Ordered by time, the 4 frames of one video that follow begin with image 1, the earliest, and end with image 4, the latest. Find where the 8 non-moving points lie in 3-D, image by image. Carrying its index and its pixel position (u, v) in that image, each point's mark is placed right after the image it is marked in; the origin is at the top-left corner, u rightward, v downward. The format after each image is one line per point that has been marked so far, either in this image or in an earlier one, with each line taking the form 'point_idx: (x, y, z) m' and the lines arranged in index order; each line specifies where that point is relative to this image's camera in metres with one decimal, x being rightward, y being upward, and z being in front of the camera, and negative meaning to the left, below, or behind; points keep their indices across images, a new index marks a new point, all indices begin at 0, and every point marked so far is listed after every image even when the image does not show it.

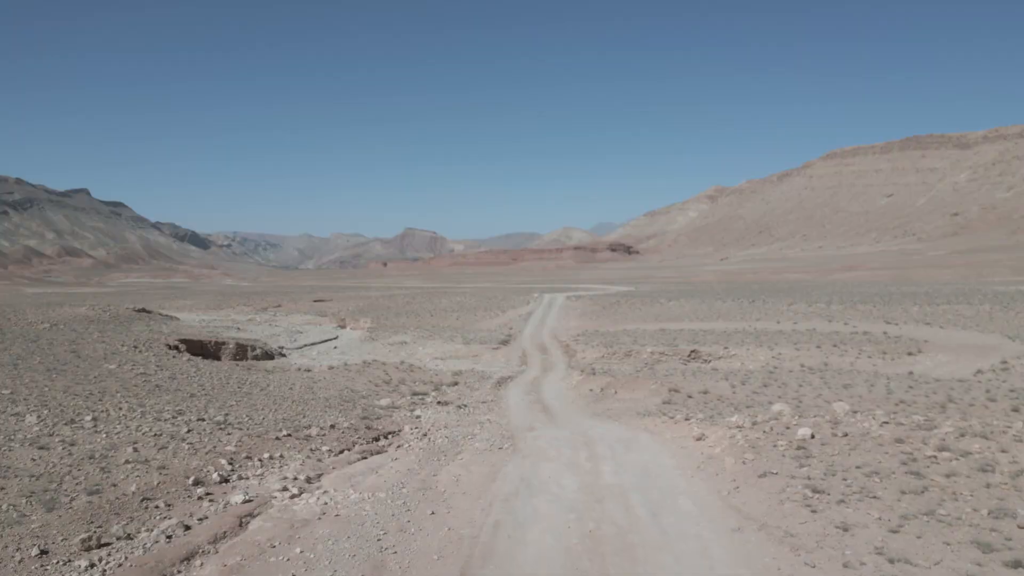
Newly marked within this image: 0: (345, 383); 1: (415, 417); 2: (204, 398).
0: (-5.3, -3.0, +18.1) m
1: (-2.2, -3.0, +13.1) m
2: (-7.5, -2.7, +13.9) m
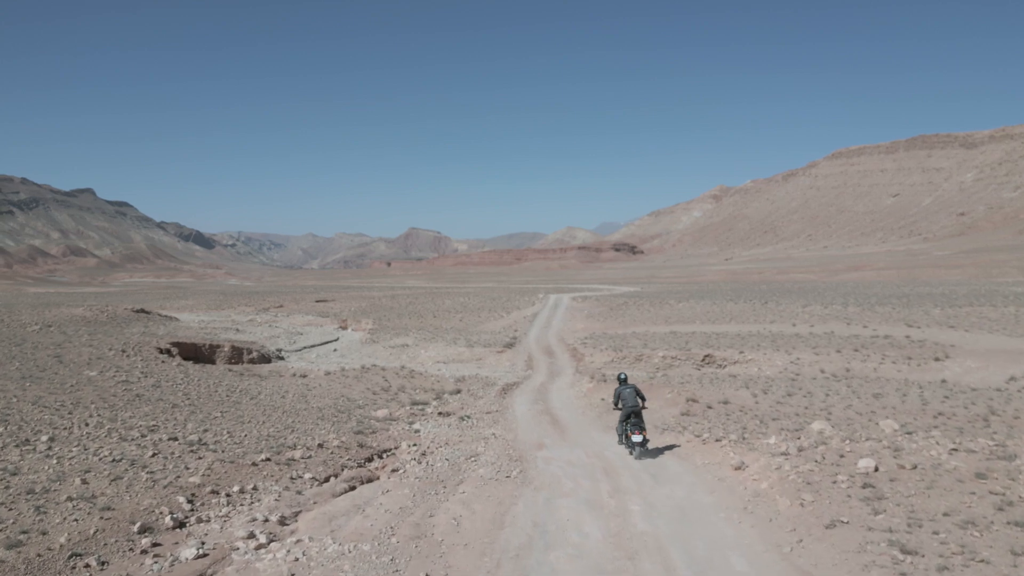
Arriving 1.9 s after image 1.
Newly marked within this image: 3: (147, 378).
0: (-5.1, -3.1, +17.1) m
1: (-2.1, -3.0, +12.1) m
2: (-7.3, -2.8, +12.9) m
3: (-10.4, -2.6, +16.3) m
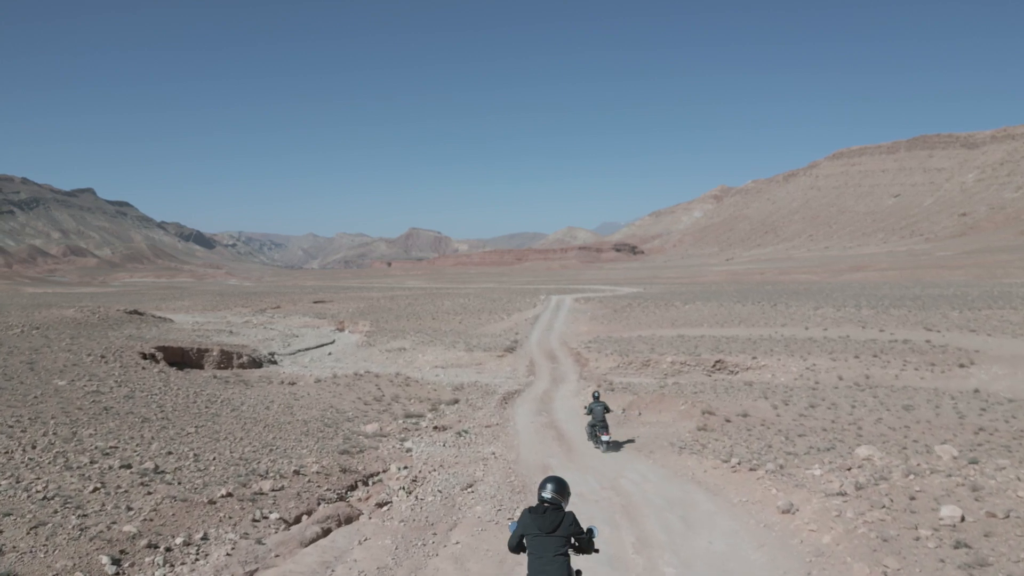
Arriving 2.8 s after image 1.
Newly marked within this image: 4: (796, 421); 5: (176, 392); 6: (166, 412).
0: (-5.1, -3.2, +16.0) m
1: (-2.0, -3.1, +10.9) m
2: (-7.3, -2.8, +11.8) m
3: (-10.4, -2.7, +15.2) m
4: (+6.6, -3.1, +13.3) m
5: (-9.5, -2.9, +16.1) m
6: (-8.1, -2.9, +13.4) m
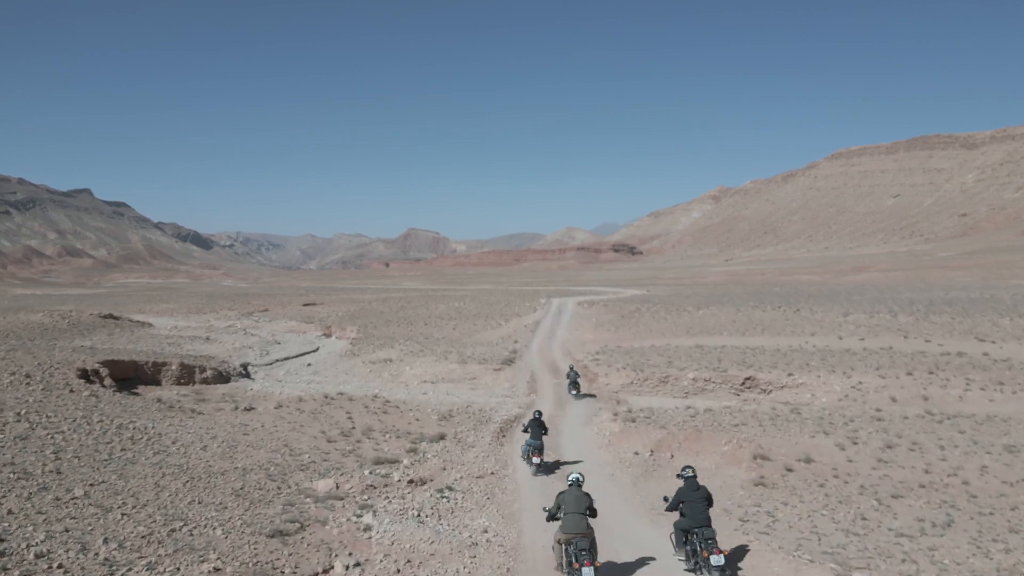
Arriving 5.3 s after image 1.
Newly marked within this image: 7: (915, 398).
0: (-5.1, -3.4, +12.9) m
1: (-2.0, -3.3, +7.9) m
2: (-7.3, -3.0, +8.7) m
3: (-10.4, -2.9, +12.1) m
4: (+6.6, -3.3, +10.2) m
5: (-9.5, -3.1, +13.0) m
6: (-8.1, -3.1, +10.3) m
7: (+12.2, -3.3, +17.2) m
